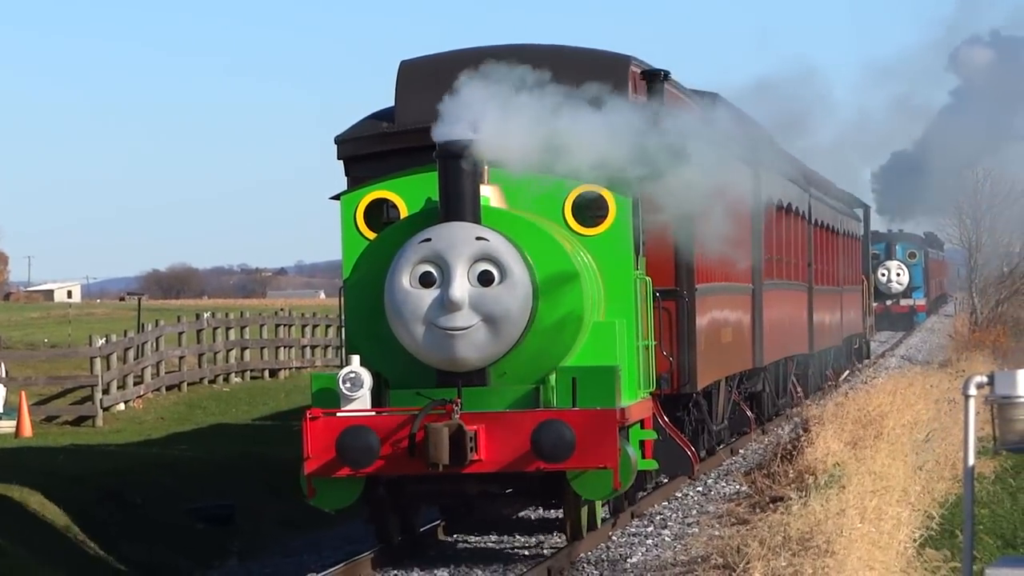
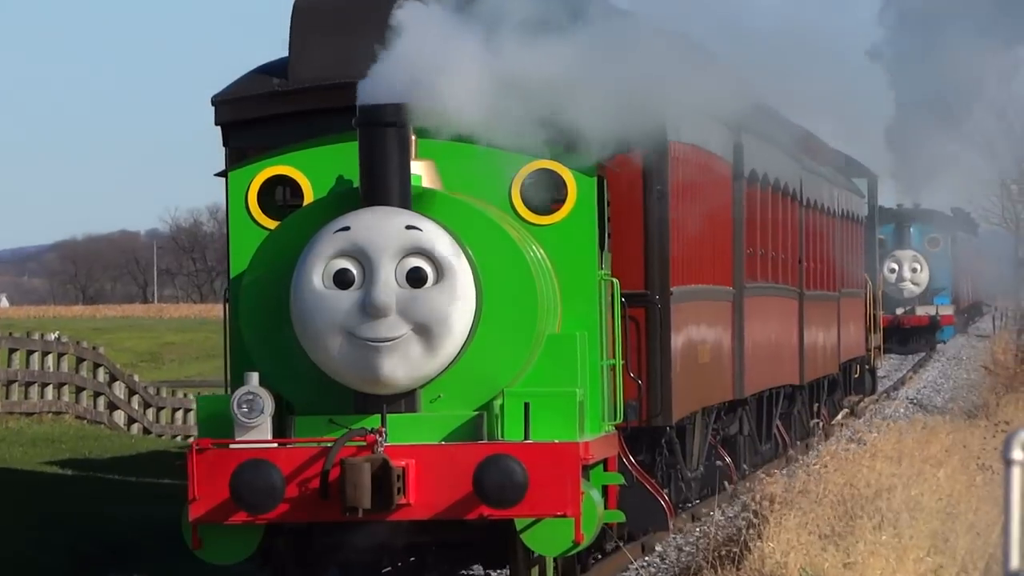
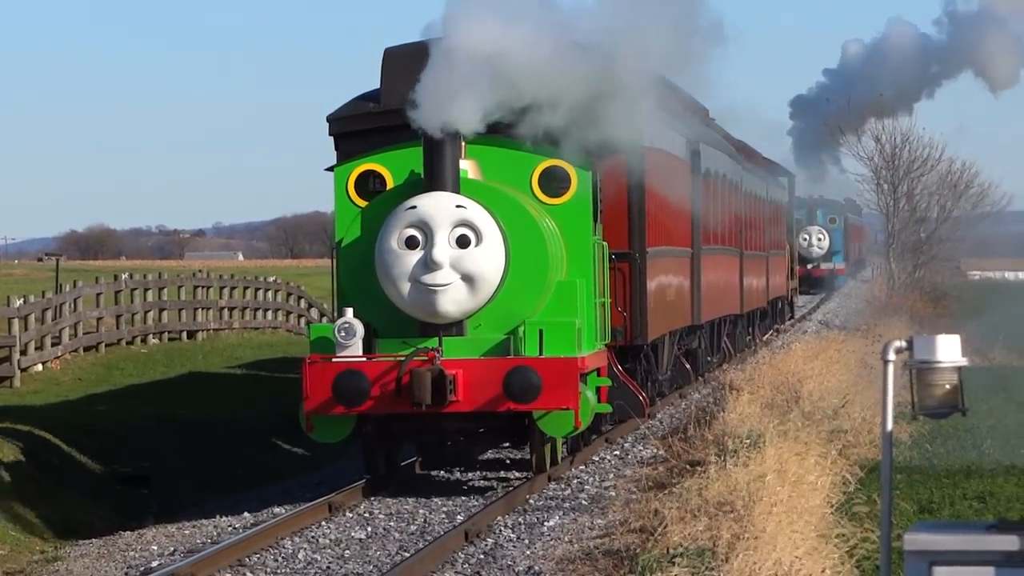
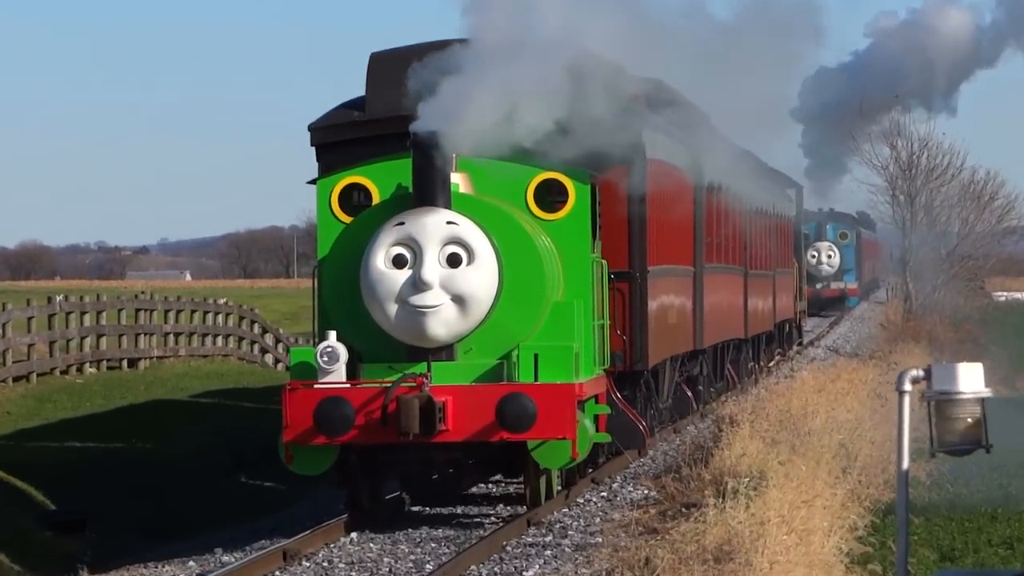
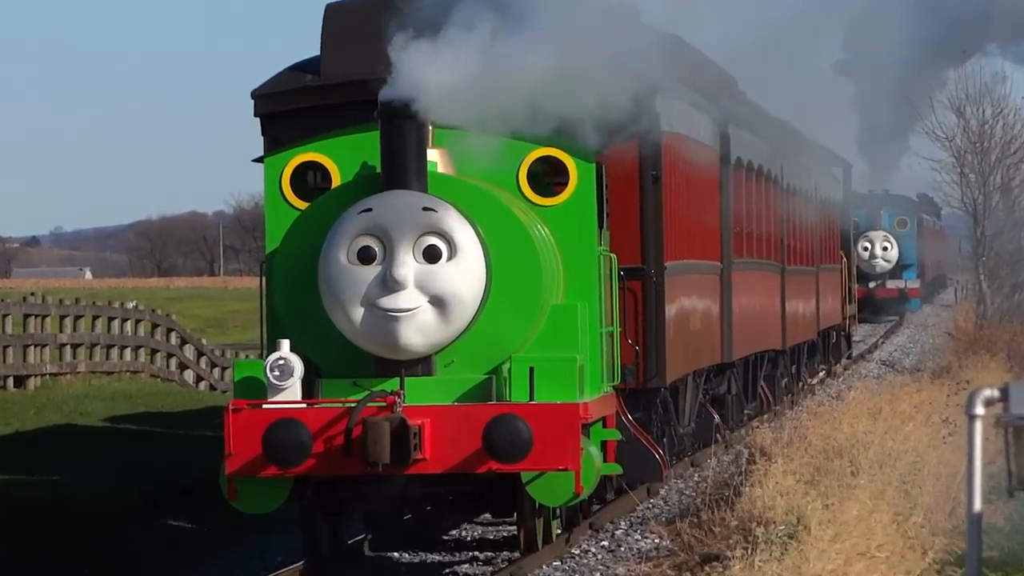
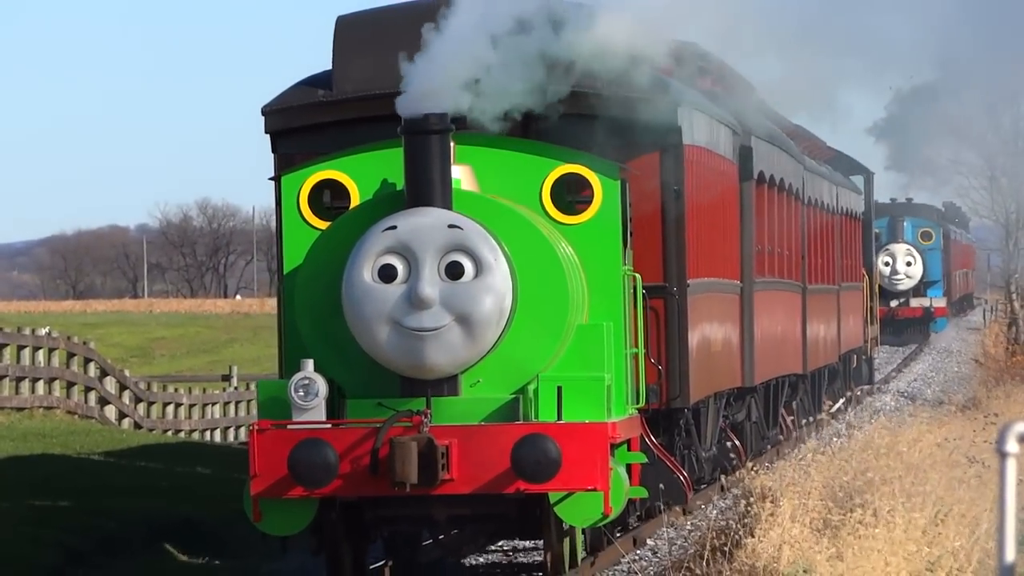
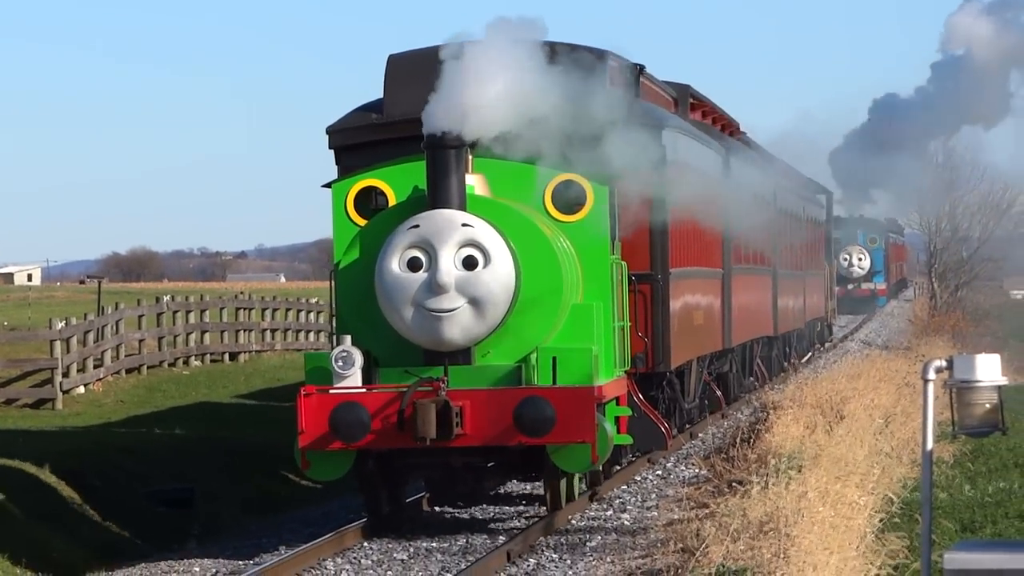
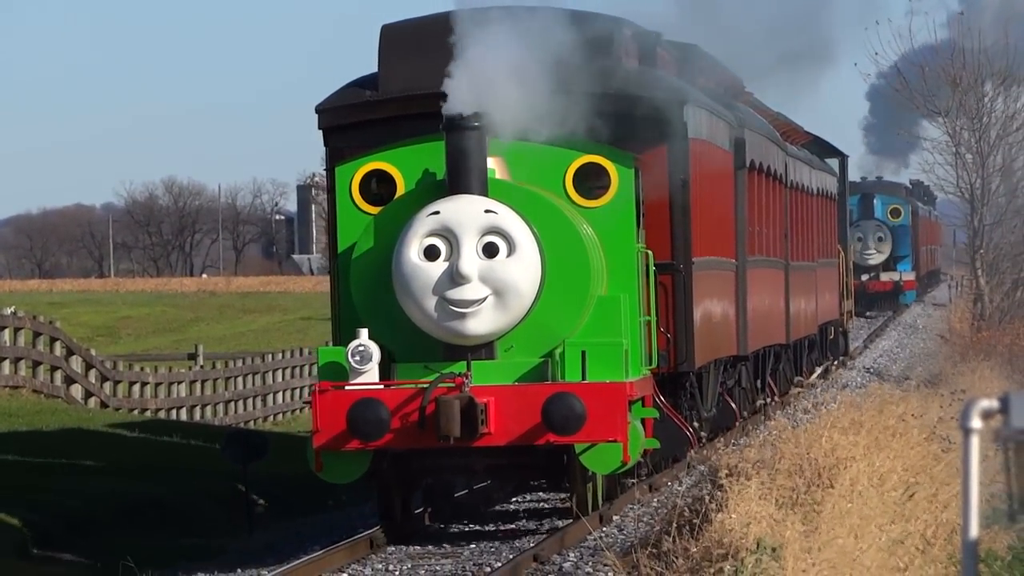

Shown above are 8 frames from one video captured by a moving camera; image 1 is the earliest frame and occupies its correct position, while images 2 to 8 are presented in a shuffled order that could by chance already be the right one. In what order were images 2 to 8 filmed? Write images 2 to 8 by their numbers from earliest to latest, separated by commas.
7, 3, 4, 5, 2, 6, 8
